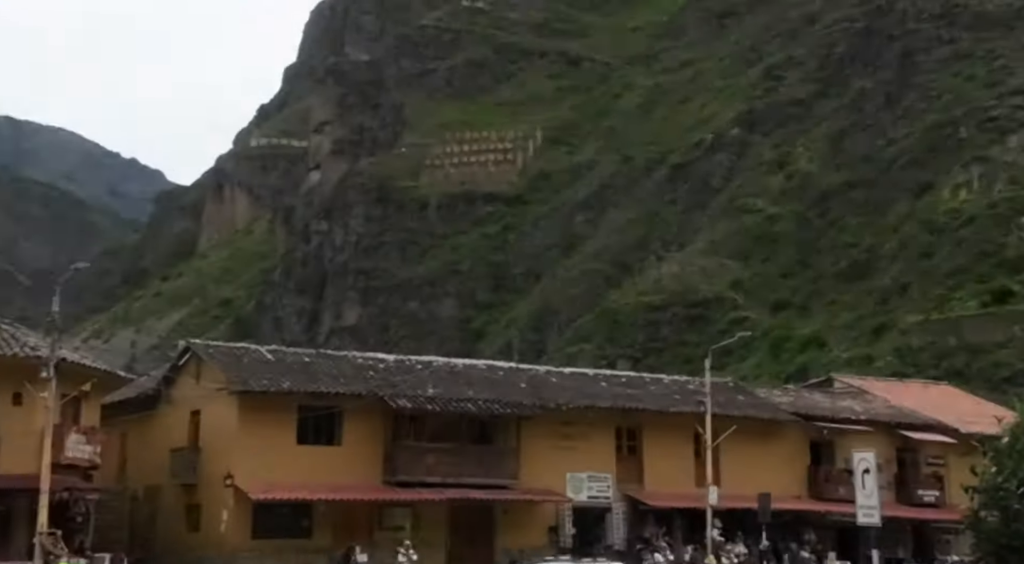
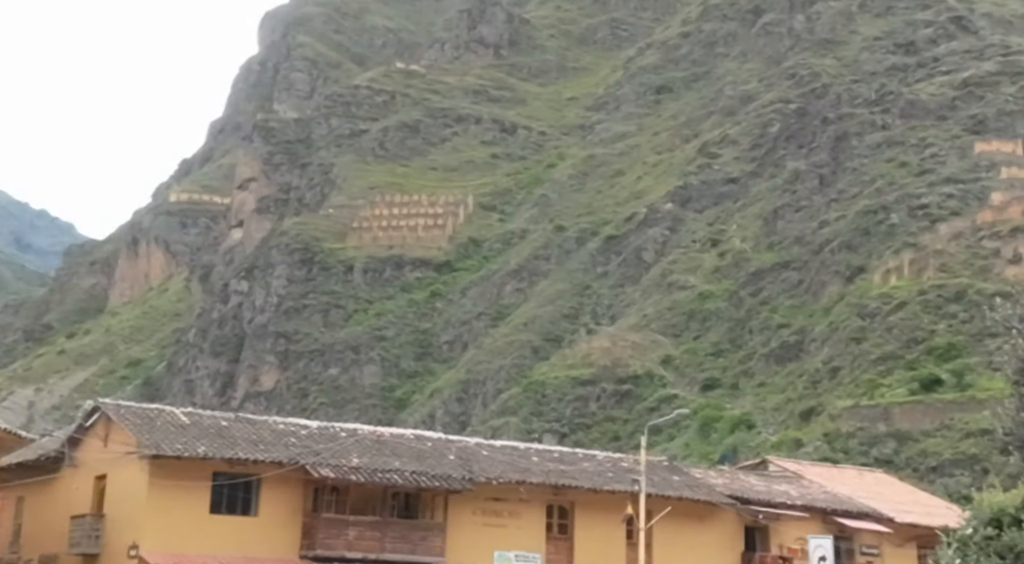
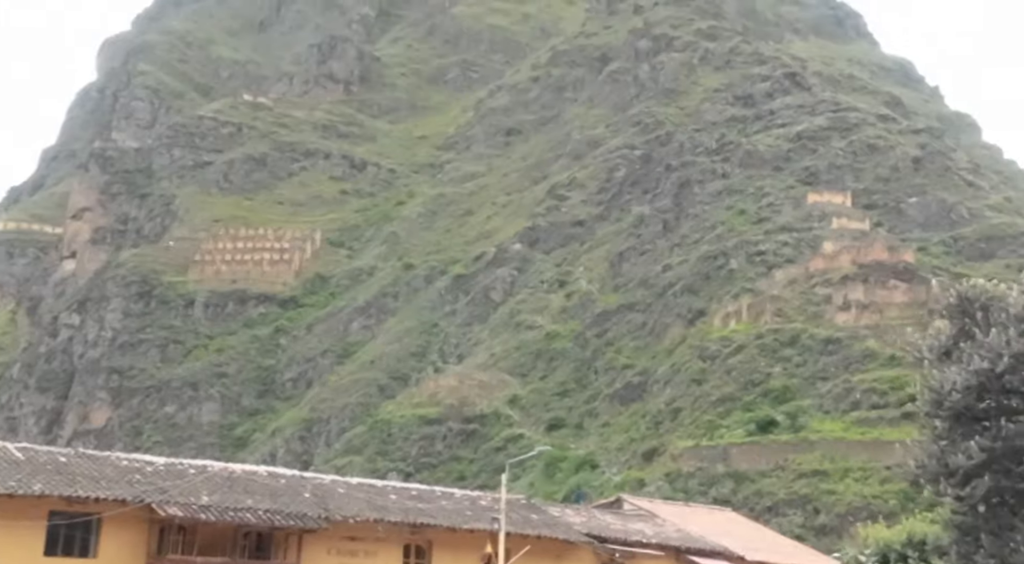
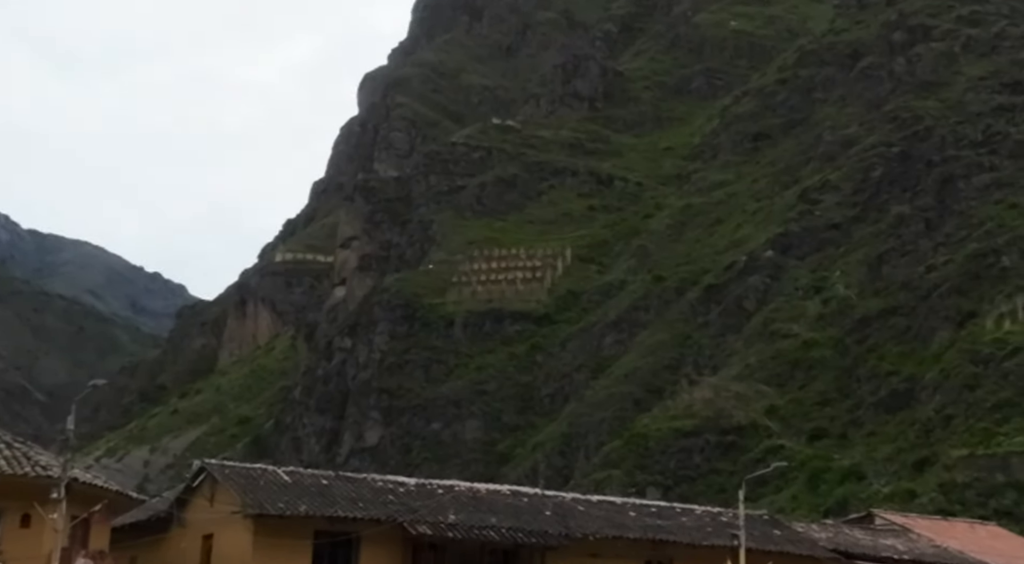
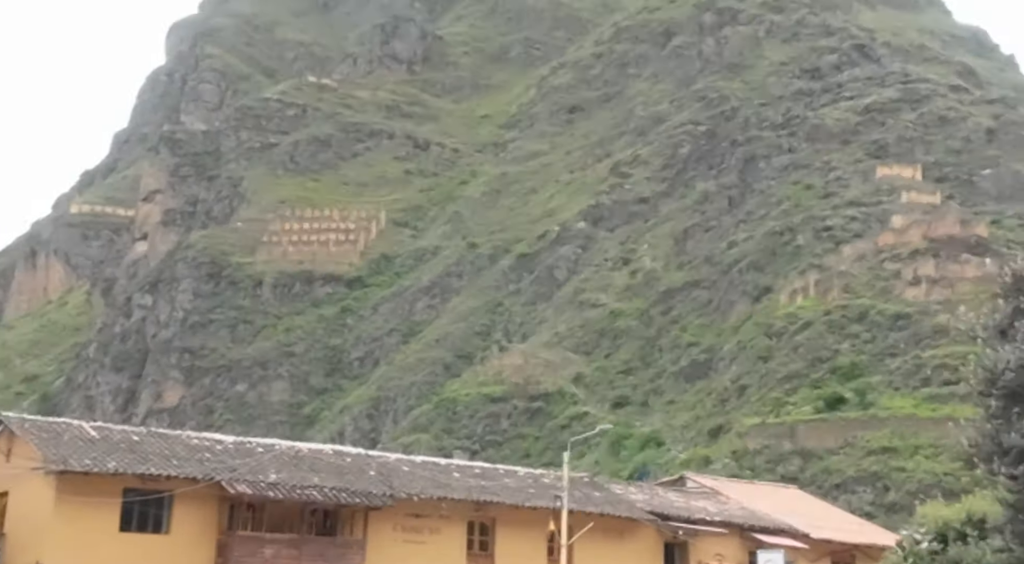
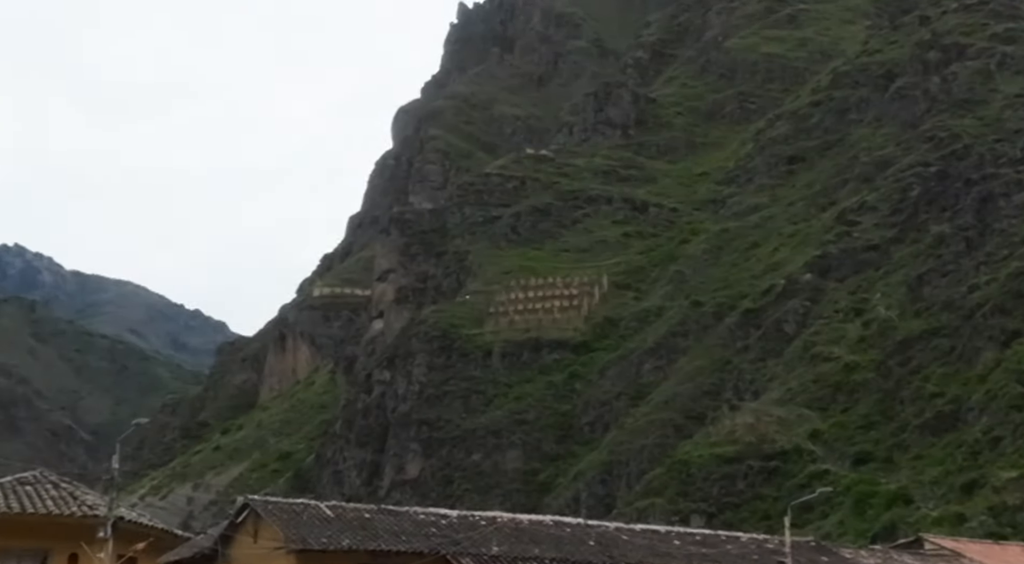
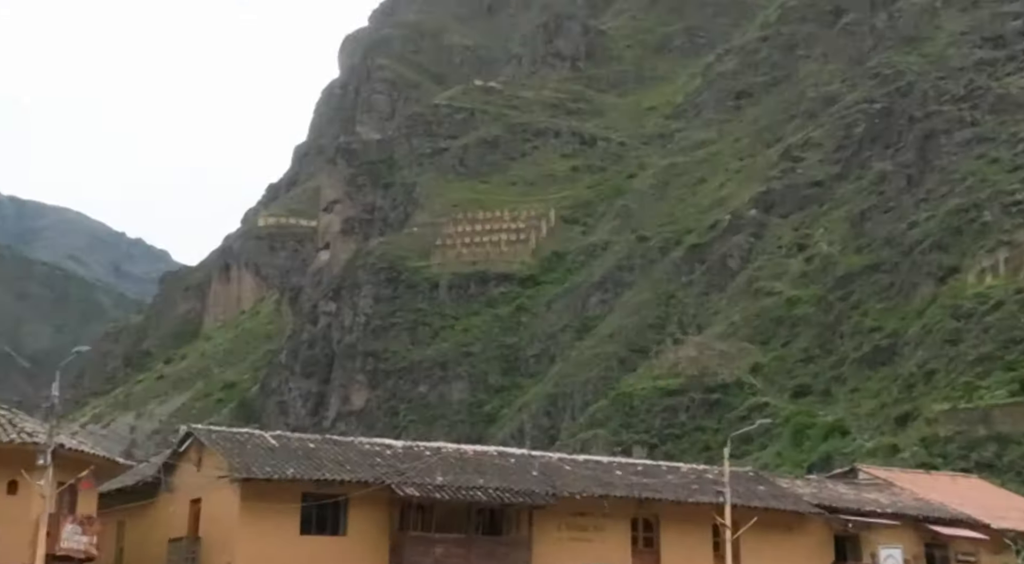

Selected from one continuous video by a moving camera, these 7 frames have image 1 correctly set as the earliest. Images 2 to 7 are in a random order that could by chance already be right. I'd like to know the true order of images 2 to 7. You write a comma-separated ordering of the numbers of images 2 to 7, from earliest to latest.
7, 6, 4, 2, 5, 3
